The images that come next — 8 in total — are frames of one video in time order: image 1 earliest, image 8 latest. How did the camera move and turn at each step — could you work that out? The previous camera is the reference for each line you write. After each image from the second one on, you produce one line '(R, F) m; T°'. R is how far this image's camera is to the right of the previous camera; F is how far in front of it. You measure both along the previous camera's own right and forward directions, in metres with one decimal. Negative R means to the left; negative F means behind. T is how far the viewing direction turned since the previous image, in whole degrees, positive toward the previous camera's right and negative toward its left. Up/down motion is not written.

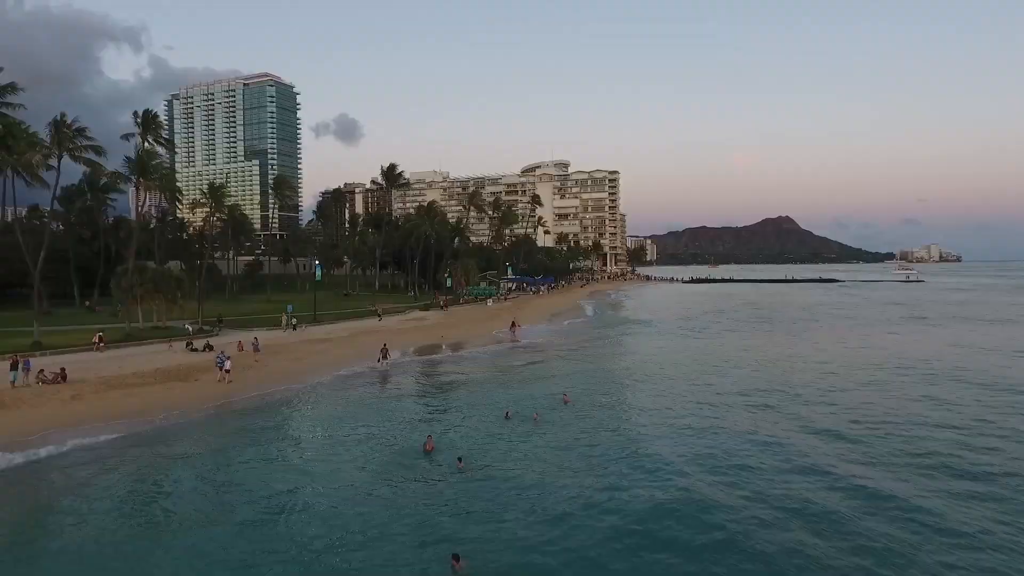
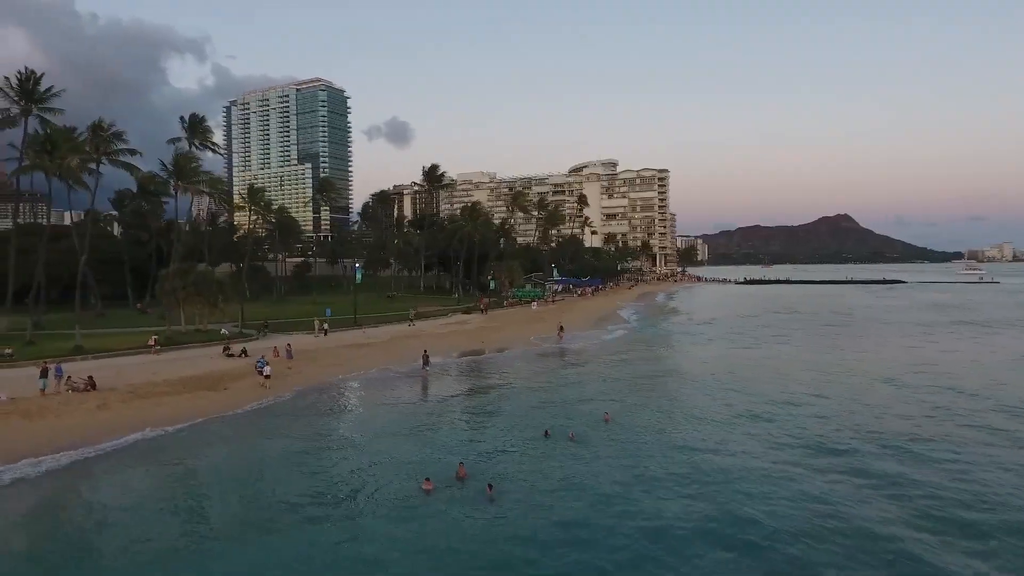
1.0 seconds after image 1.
(+0.2, +1.5) m; -4°
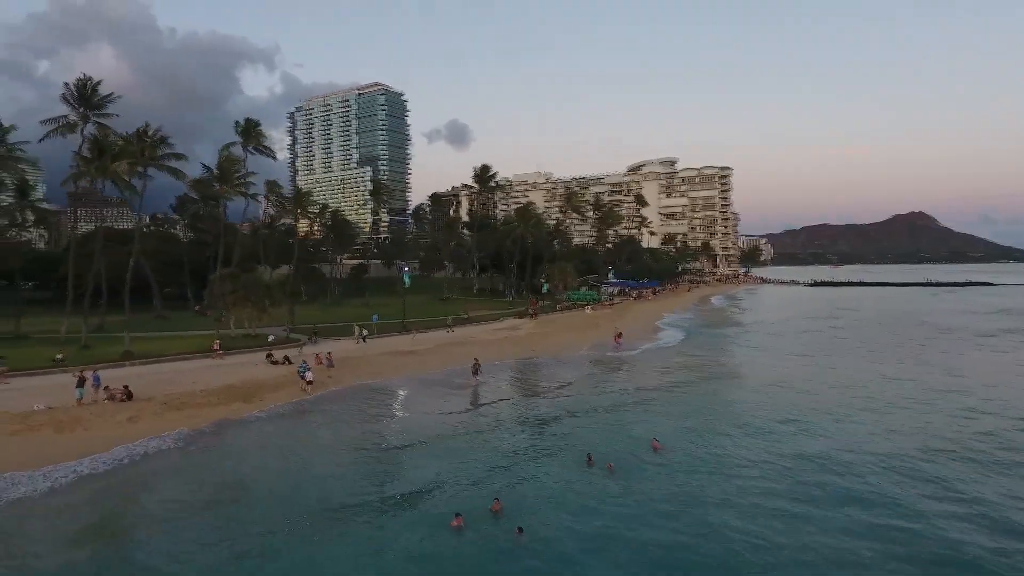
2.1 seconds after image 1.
(+0.3, +1.6) m; -5°
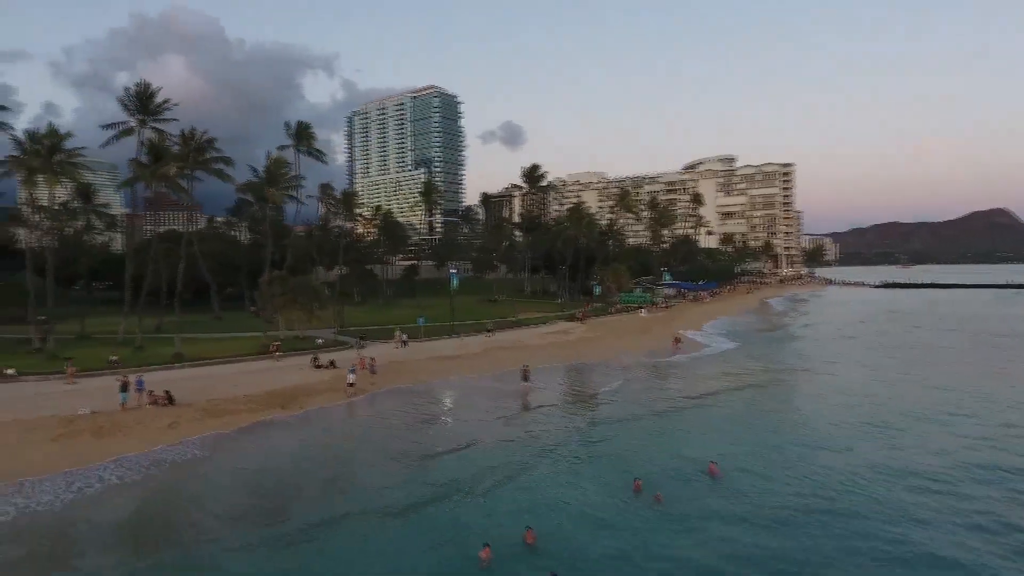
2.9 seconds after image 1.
(+0.2, +1.1) m; -5°
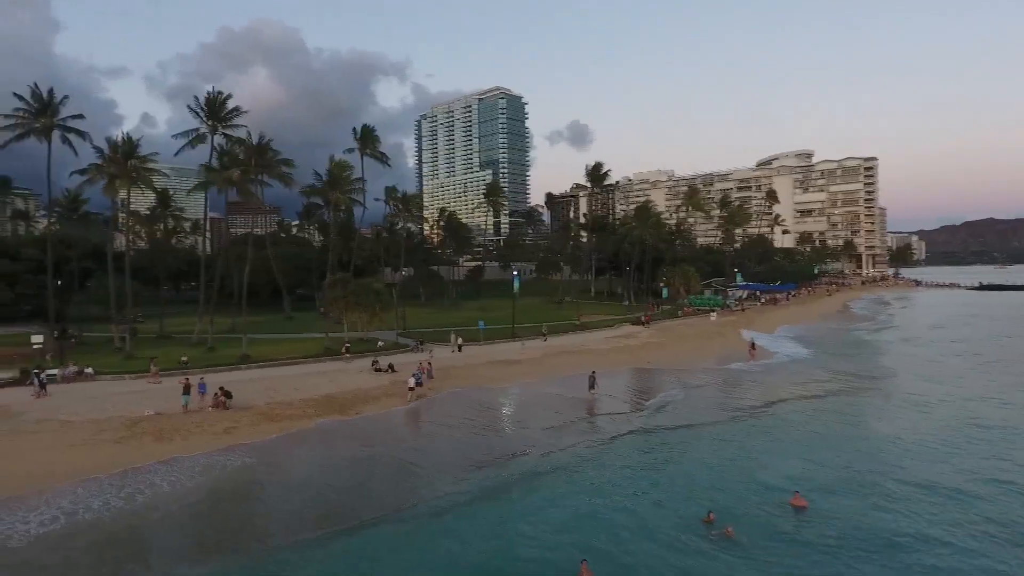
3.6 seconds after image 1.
(+0.2, +0.9) m; -6°
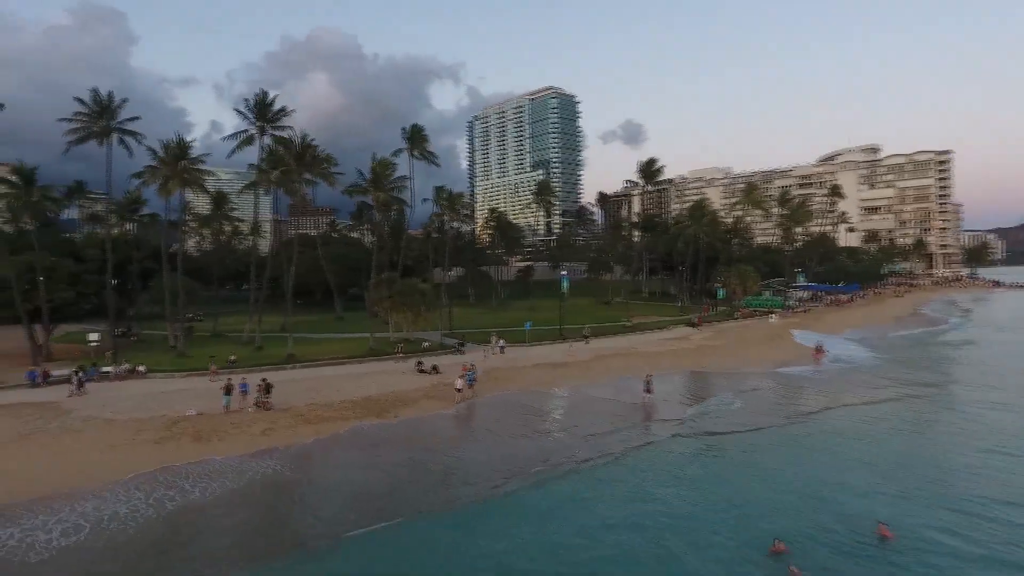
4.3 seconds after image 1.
(+0.2, +0.9) m; -5°
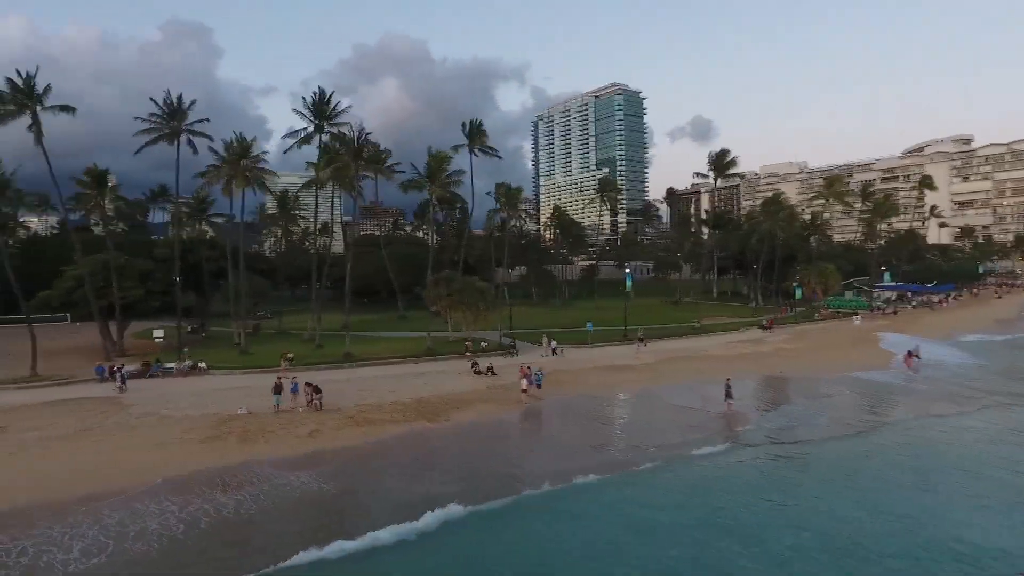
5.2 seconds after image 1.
(+0.2, +1.3) m; -6°
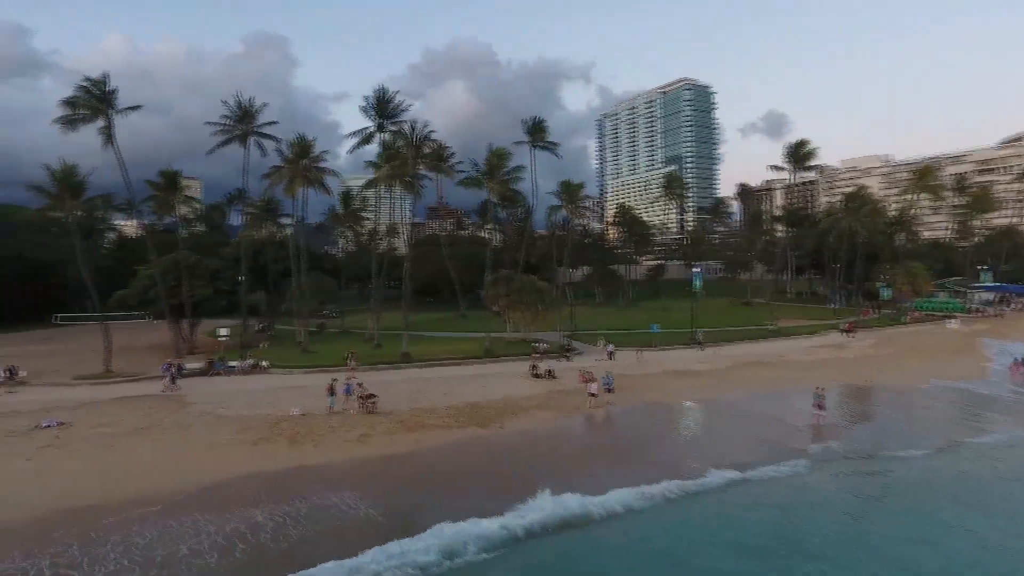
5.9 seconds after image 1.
(+0.2, +1.0) m; -6°
